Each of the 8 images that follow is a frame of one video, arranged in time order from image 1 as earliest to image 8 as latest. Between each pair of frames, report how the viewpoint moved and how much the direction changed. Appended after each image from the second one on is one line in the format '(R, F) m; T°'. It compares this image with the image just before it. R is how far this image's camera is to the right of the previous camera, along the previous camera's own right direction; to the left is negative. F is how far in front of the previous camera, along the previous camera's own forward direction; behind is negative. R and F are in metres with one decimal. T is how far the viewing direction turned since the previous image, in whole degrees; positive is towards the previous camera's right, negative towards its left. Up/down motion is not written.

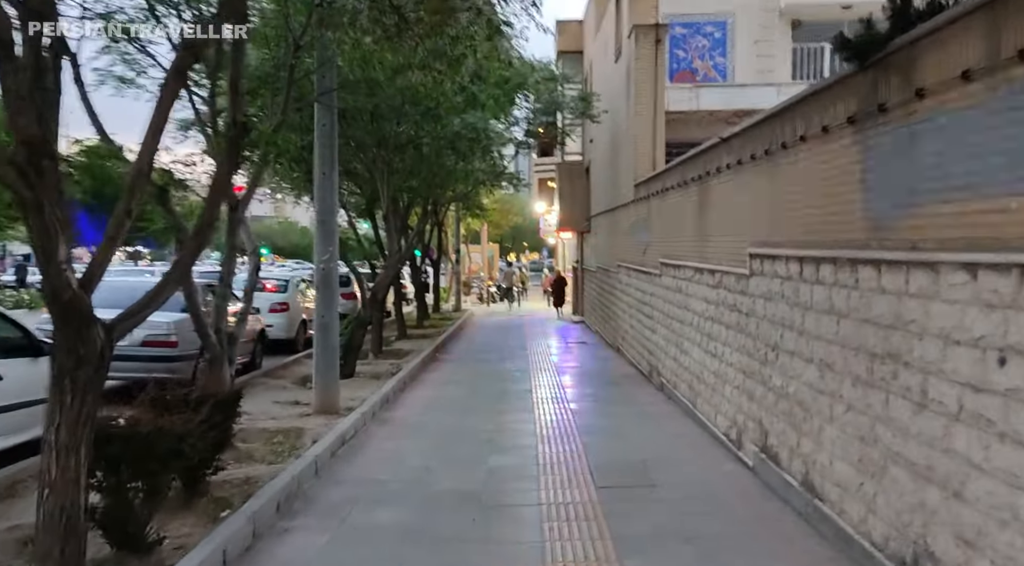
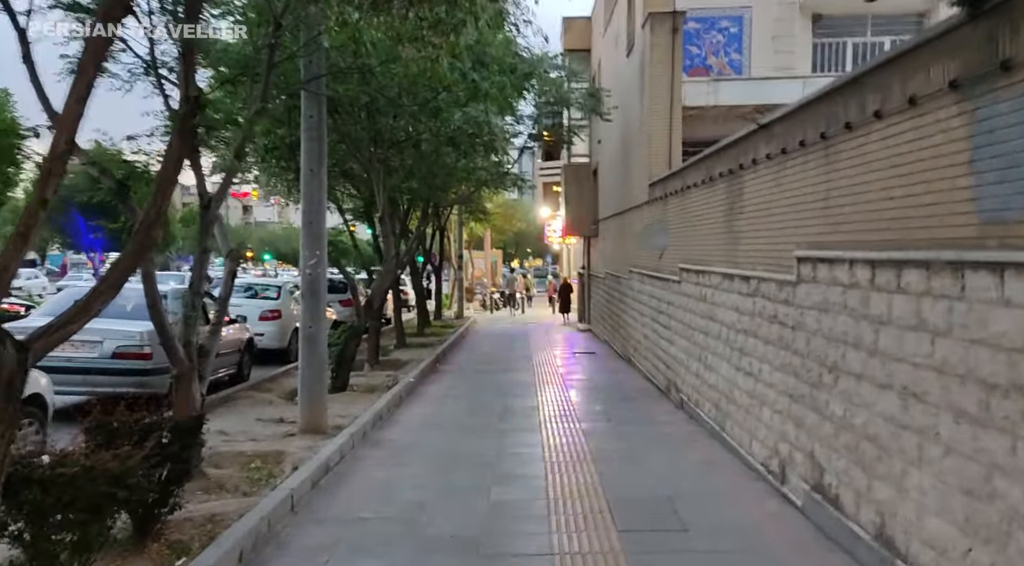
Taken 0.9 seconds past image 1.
(0.0, +1.0) m; 0°
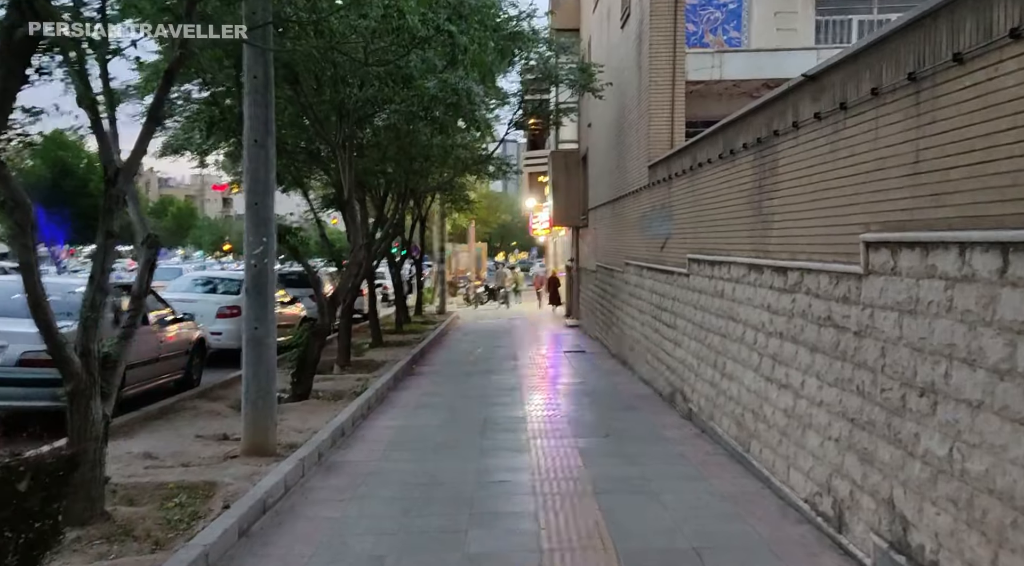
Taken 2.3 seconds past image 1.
(0.0, +1.5) m; +1°
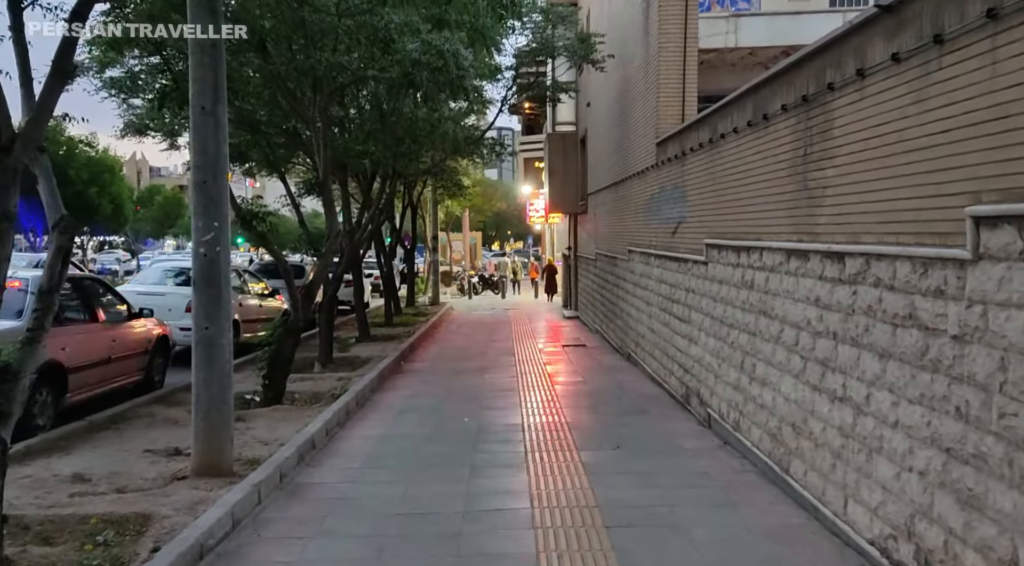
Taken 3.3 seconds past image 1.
(0.0, +1.1) m; 0°
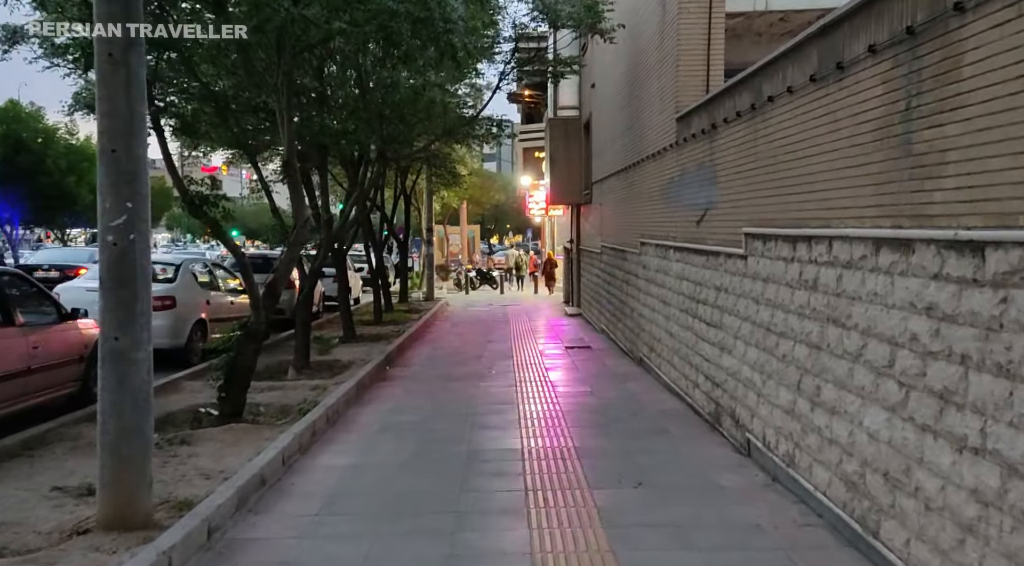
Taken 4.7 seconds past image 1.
(0.0, +1.5) m; 0°
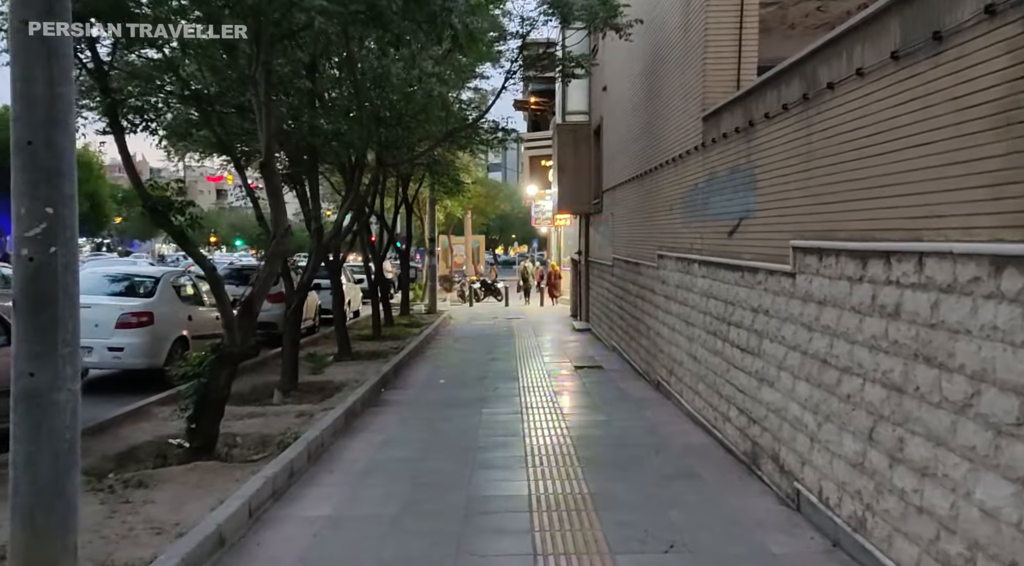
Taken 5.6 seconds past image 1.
(0.0, +1.0) m; 0°
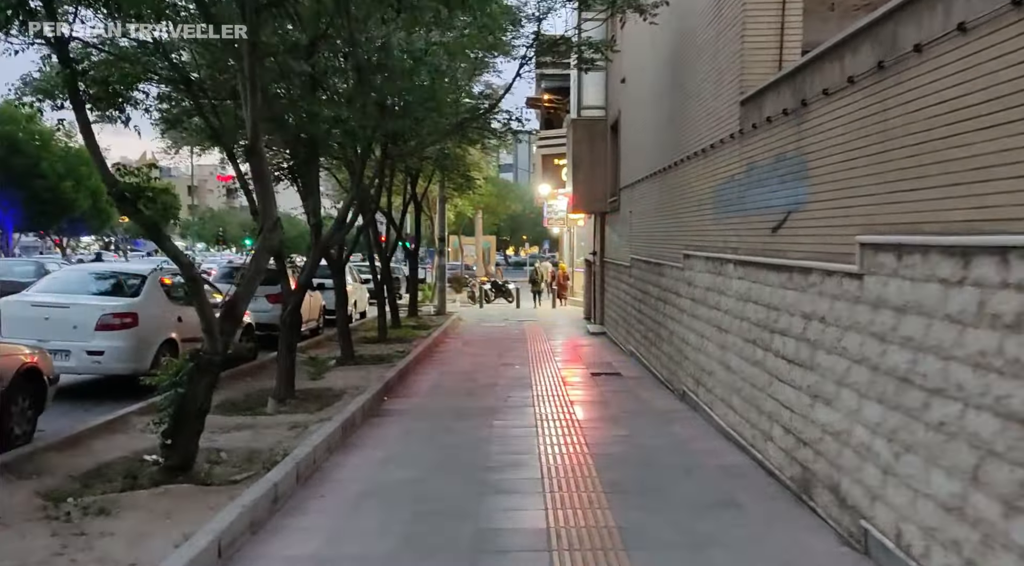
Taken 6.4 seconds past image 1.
(0.0, +0.9) m; -1°
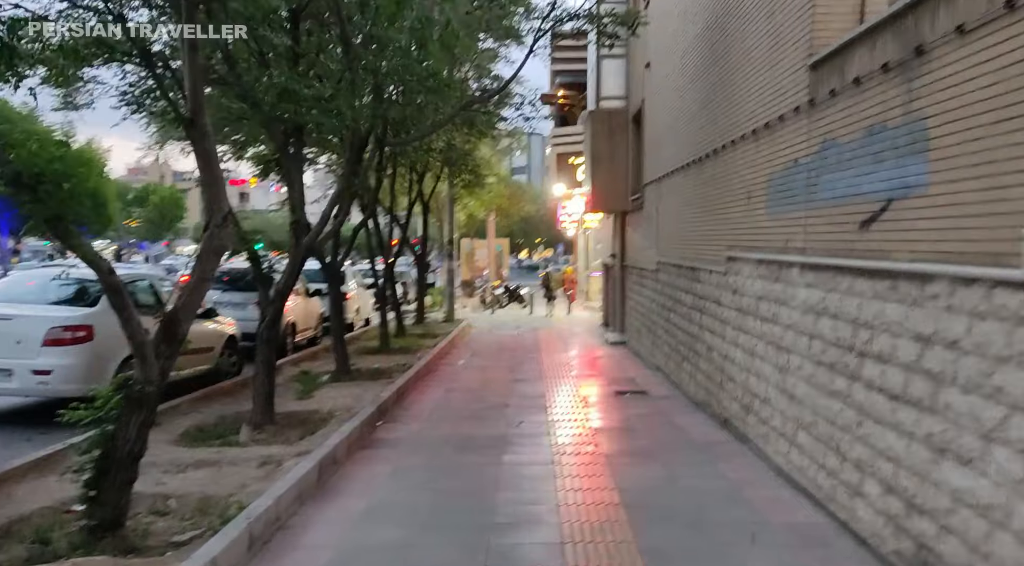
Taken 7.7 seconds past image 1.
(0.0, +1.5) m; -1°
